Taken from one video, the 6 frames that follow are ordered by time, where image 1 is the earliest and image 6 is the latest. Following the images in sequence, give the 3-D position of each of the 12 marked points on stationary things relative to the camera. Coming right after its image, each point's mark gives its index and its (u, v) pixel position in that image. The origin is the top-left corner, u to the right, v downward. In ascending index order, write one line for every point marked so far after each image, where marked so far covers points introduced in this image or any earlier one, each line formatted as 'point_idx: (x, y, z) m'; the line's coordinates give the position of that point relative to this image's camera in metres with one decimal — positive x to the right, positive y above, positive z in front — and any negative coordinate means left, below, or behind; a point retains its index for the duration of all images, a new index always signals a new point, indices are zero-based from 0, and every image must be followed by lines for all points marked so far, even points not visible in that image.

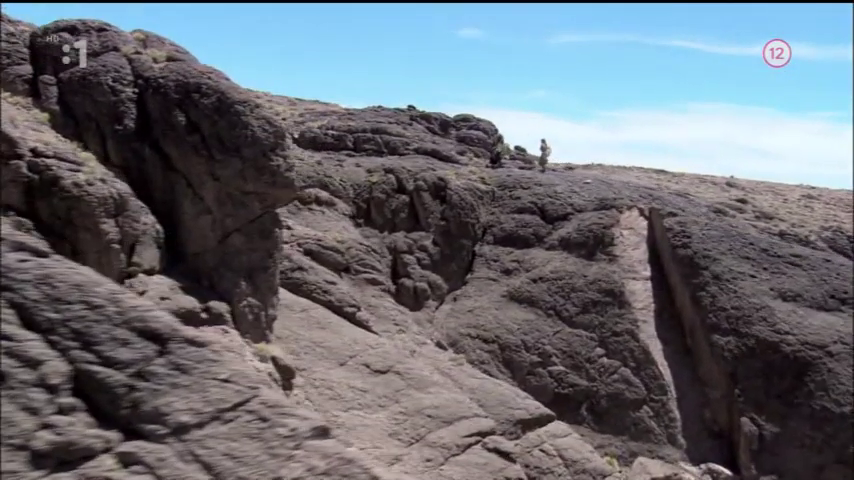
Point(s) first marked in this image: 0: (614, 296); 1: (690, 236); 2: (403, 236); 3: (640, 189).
0: (+3.2, -1.0, +16.9) m
1: (+4.6, +0.1, +17.1) m
2: (-0.5, +0.1, +18.4) m
3: (+4.2, +1.0, +20.1) m
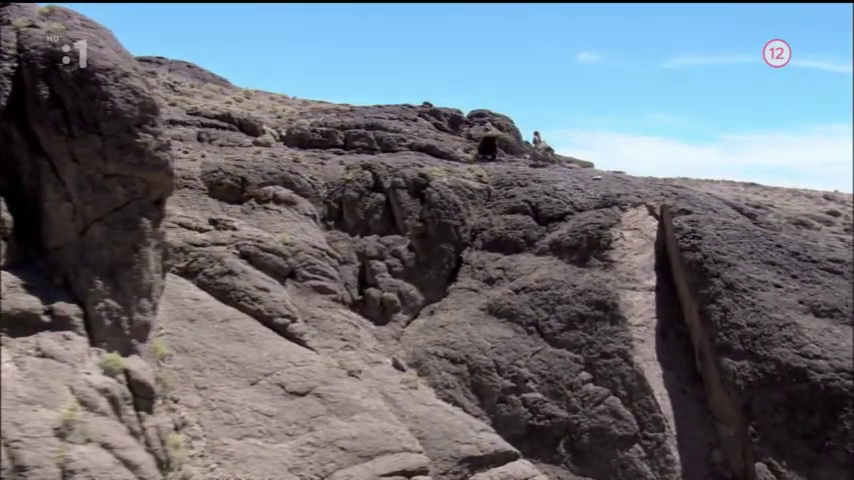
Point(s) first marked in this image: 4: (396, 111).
0: (+2.5, -1.0, +14.0) m
1: (+3.9, 0.0, +14.0) m
2: (-0.9, 0.0, +16.0) m
3: (+4.0, +0.9, +17.0) m
4: (-0.7, +2.6, +20.1) m
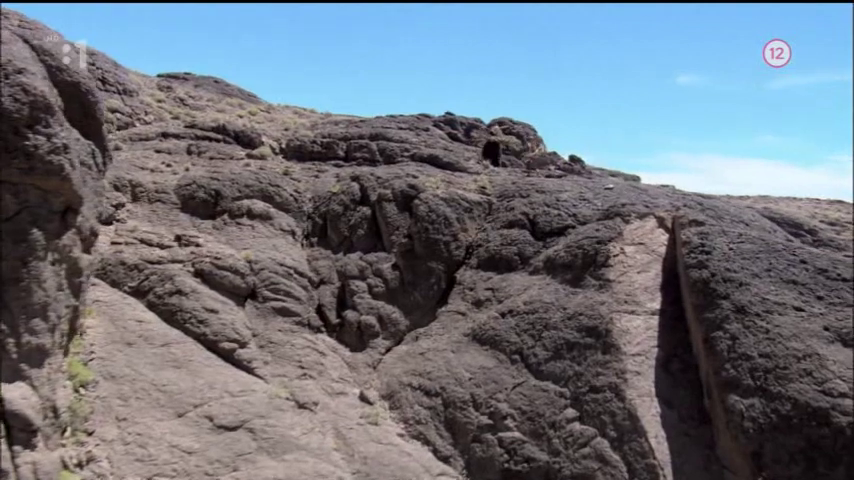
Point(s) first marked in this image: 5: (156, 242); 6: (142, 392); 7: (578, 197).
0: (+2.1, -1.2, +12.1) m
1: (+3.5, -0.1, +12.0) m
2: (-1.0, -0.3, +14.6) m
3: (+3.9, +0.6, +15.0) m
4: (-0.4, +2.3, +18.6) m
5: (-3.8, 0.0, +13.7) m
6: (-3.3, -1.8, +11.3) m
7: (+2.2, +0.6, +14.5) m
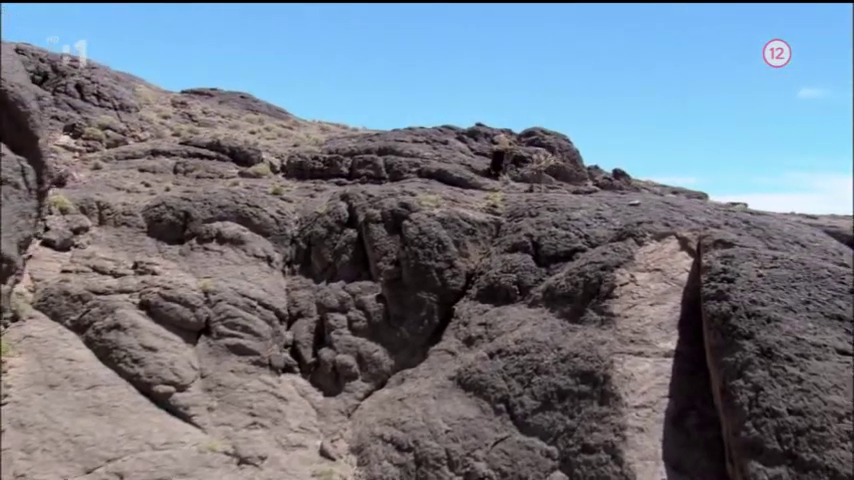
0: (+1.7, -1.5, +9.9) m
1: (+3.0, -0.4, +9.7) m
2: (-1.1, -0.6, +12.7) m
3: (+3.8, +0.3, +12.6) m
4: (0.0, +1.8, +16.8) m
5: (-3.9, -0.4, +12.2) m
6: (-3.7, -2.0, +9.8) m
7: (+2.1, +0.3, +12.4) m
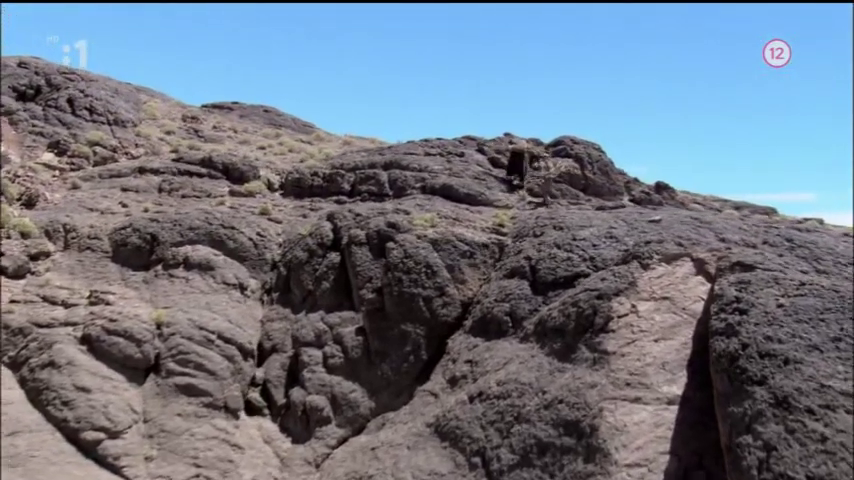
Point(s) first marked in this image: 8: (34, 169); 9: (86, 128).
0: (+1.3, -1.6, +8.2) m
1: (+2.6, -0.6, +7.9) m
2: (-1.3, -0.9, +11.3) m
3: (+3.7, 0.0, +10.7) m
4: (+0.2, +1.4, +15.3) m
5: (-4.1, -0.7, +11.1) m
6: (-4.1, -2.3, +8.6) m
7: (+1.9, +0.1, +10.7) m
8: (-5.4, +1.0, +13.4) m
9: (-5.2, +1.7, +14.8) m
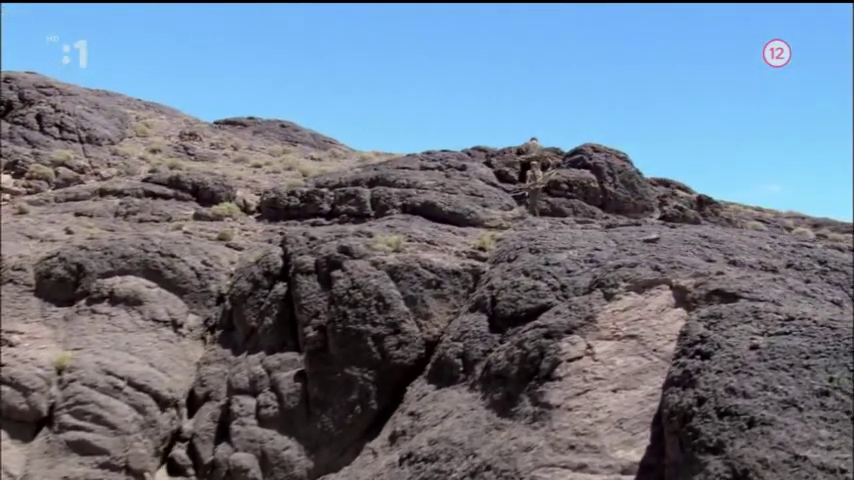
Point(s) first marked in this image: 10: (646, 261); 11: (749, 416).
0: (+0.5, -1.8, +6.2) m
1: (+1.8, -0.7, +5.8) m
2: (-1.7, -1.2, +9.7) m
3: (+3.2, -0.2, +8.6) m
4: (+0.2, +1.0, +13.5) m
5: (-4.5, -1.0, +9.8) m
6: (-4.8, -2.5, +7.2) m
7: (+1.4, -0.2, +8.7) m
8: (-5.5, +0.5, +12.3) m
9: (-5.2, +1.2, +13.7) m
10: (+1.9, -0.2, +7.8) m
11: (+1.8, -1.0, +5.3) m
